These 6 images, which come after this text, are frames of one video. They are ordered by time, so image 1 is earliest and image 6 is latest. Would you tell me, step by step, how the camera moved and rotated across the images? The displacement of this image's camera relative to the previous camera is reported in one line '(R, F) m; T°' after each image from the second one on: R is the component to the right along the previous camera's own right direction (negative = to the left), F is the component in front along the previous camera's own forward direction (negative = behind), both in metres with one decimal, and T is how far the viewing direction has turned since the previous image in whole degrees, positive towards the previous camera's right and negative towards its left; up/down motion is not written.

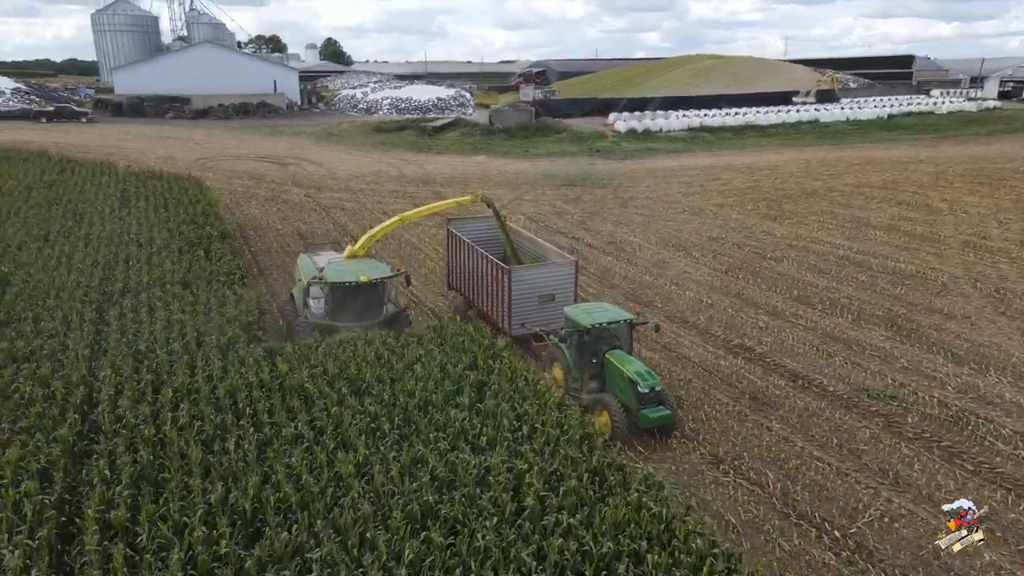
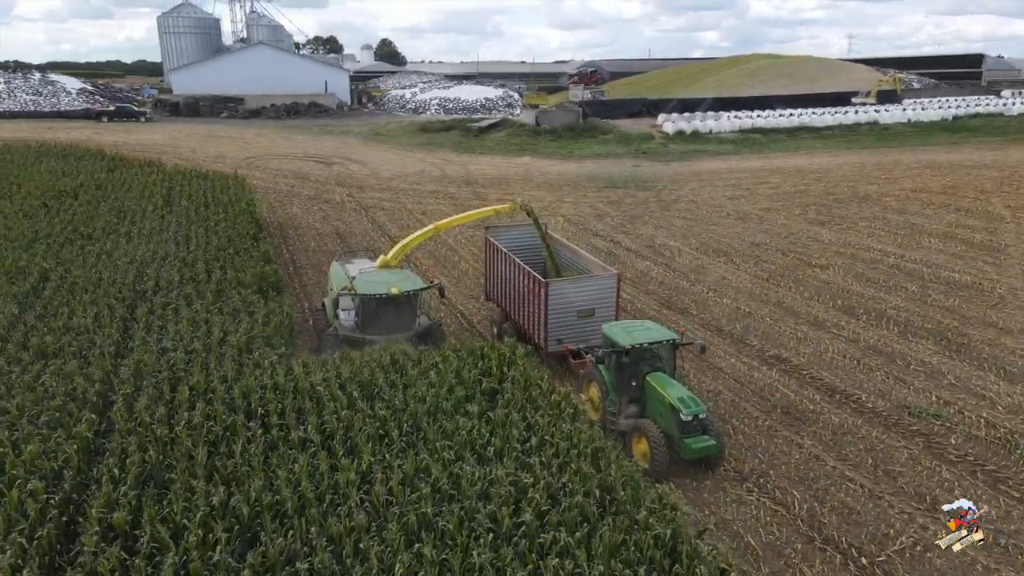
(+0.5, +0.3) m; -4°
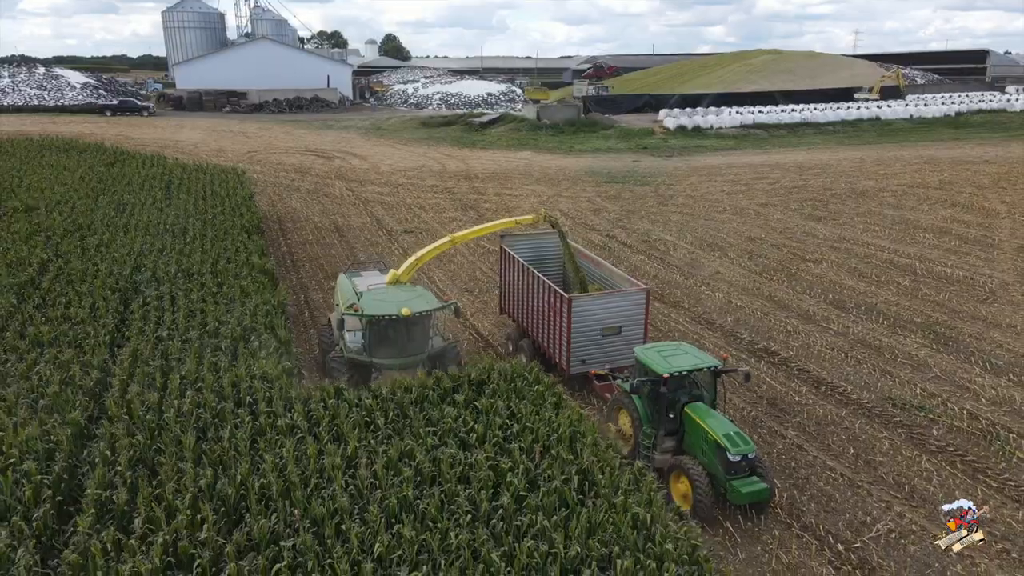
(+0.3, -0.2) m; 0°
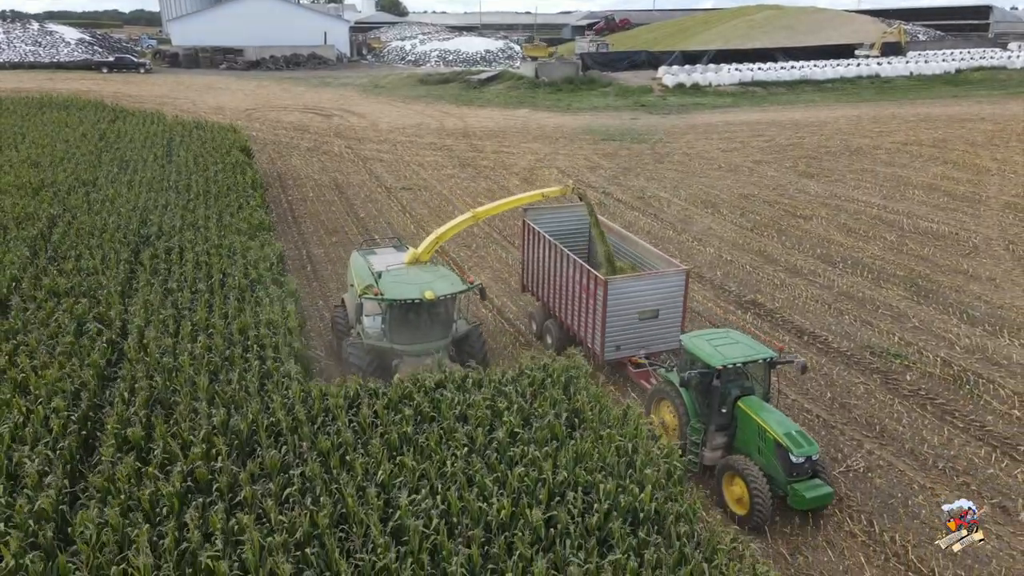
(+0.1, -0.5) m; 0°
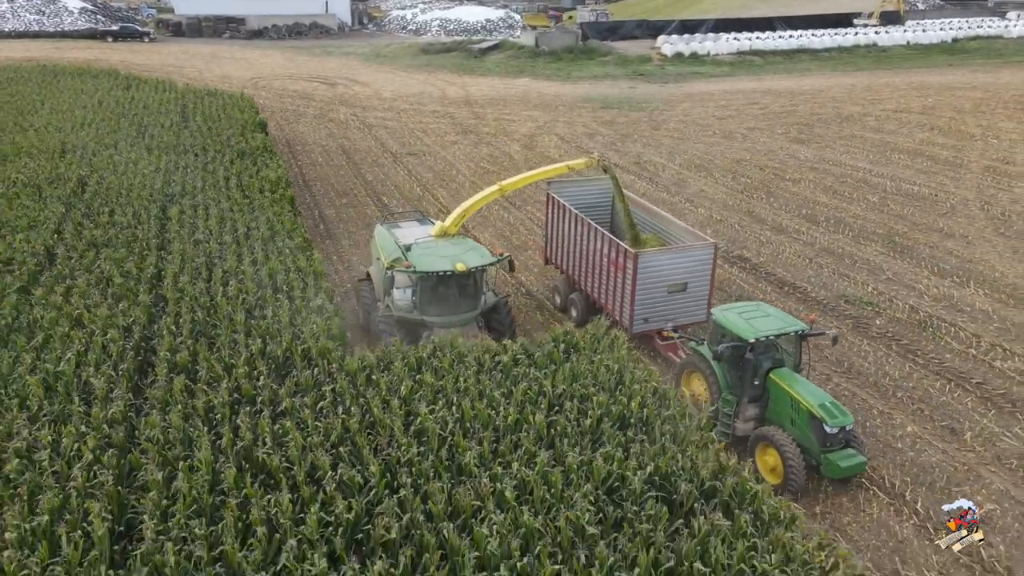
(0.0, -1.1) m; 0°
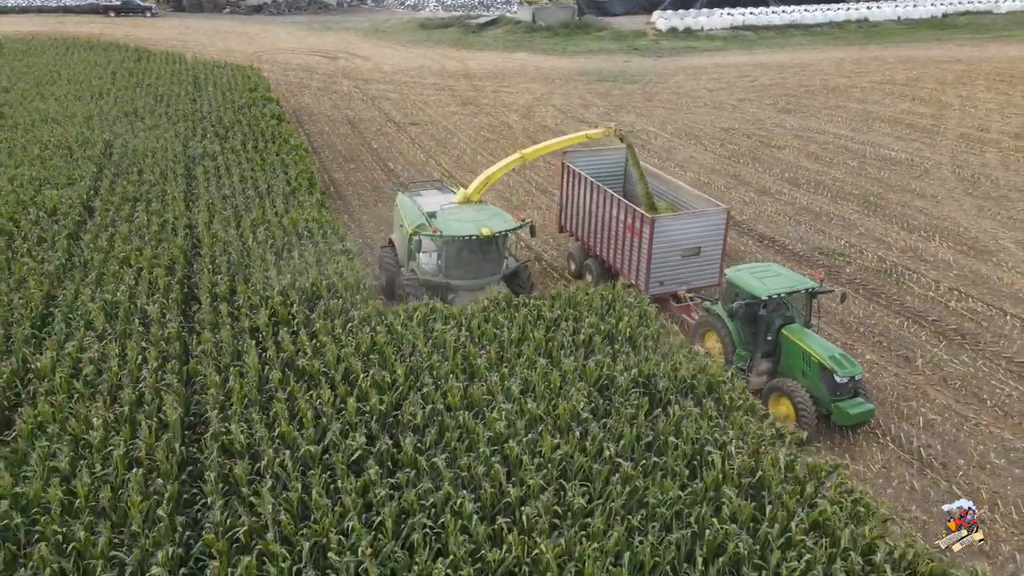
(-0.1, -1.2) m; 0°
